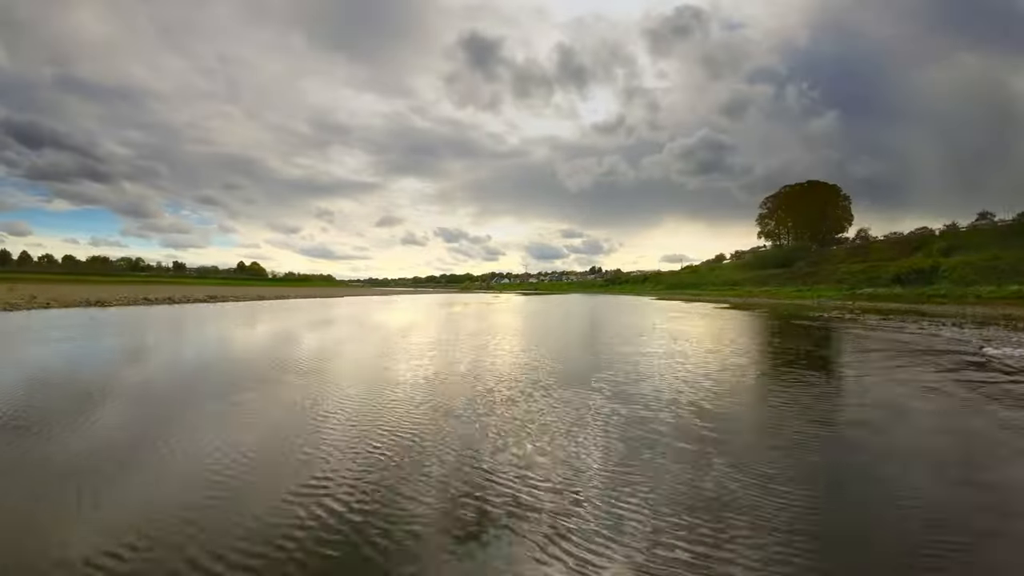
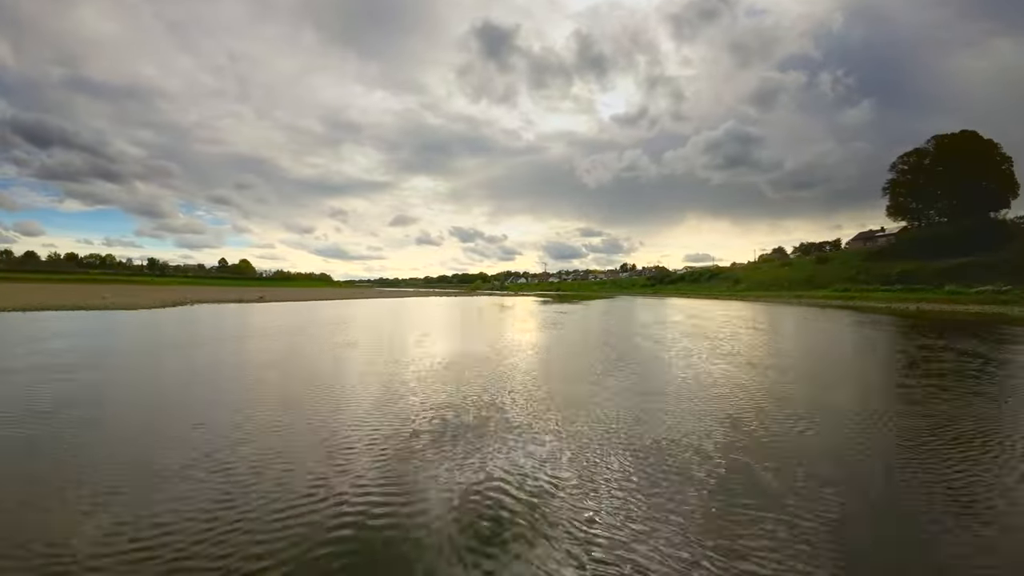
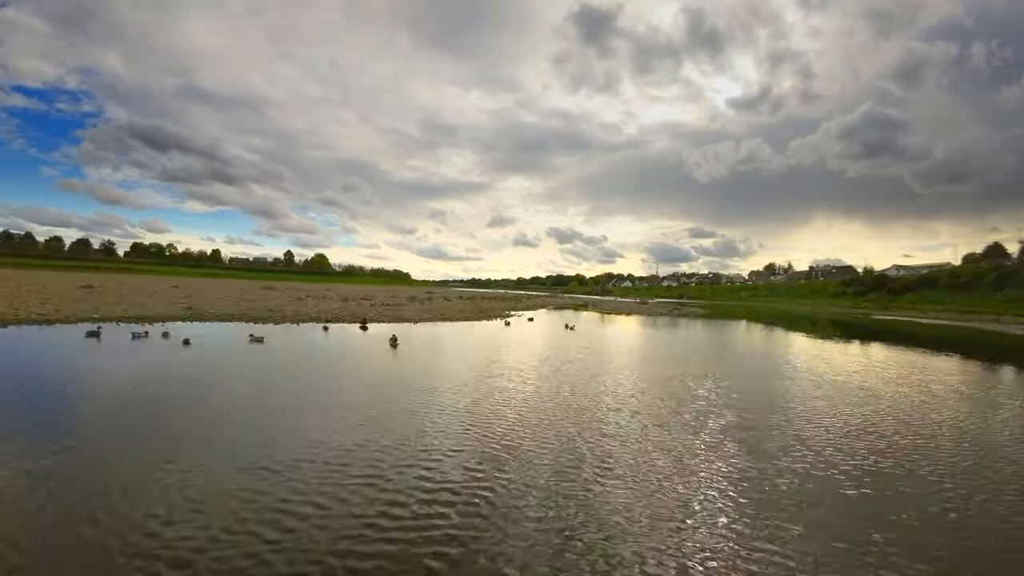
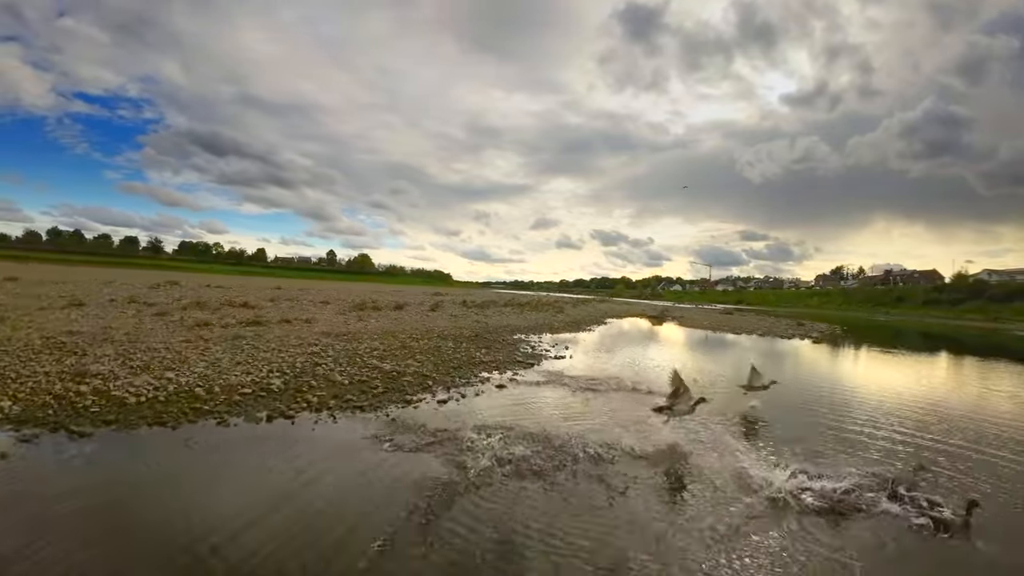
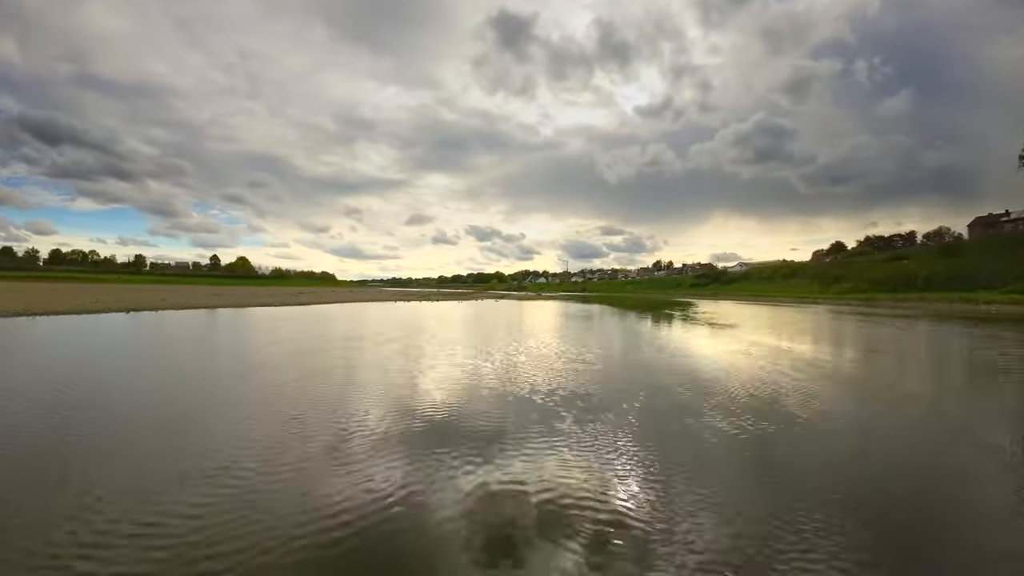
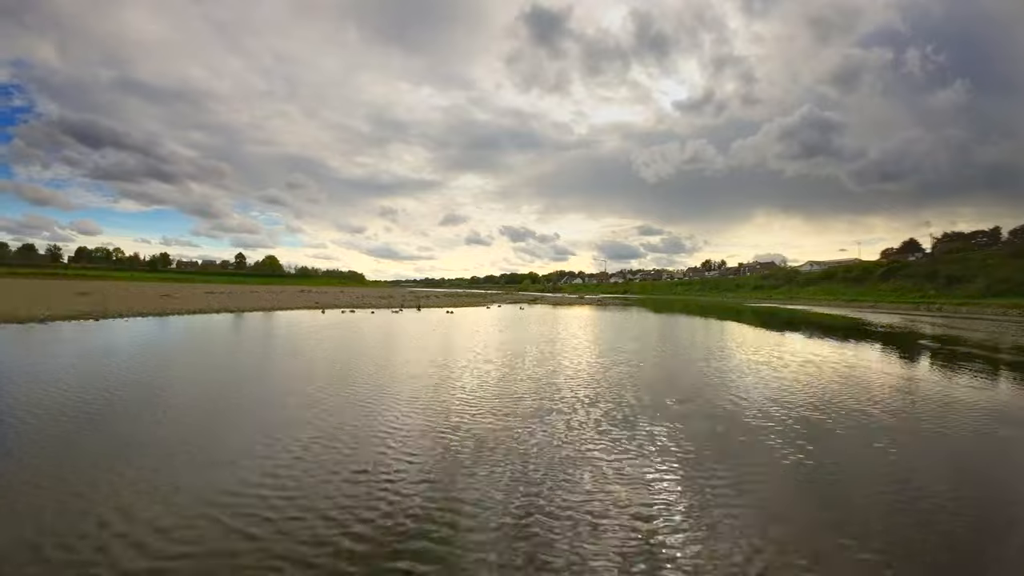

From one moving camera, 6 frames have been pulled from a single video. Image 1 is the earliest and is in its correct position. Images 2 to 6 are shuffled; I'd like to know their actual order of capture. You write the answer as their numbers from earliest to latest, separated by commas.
2, 5, 6, 3, 4
